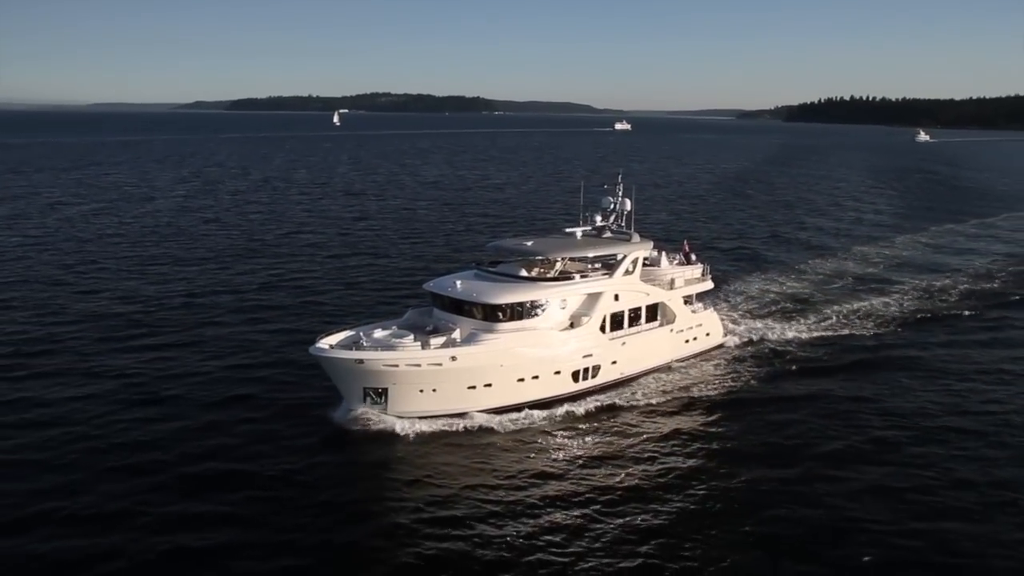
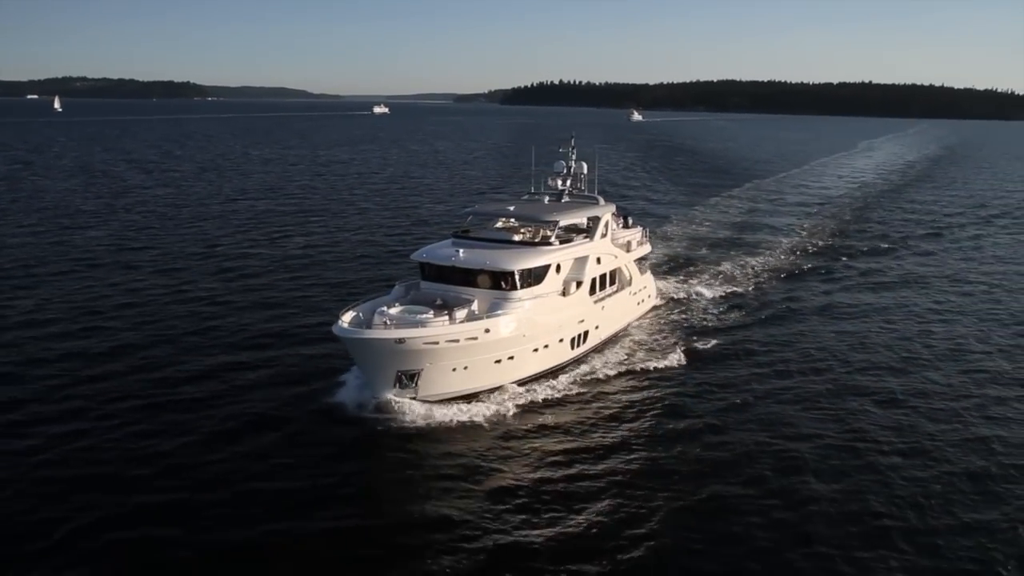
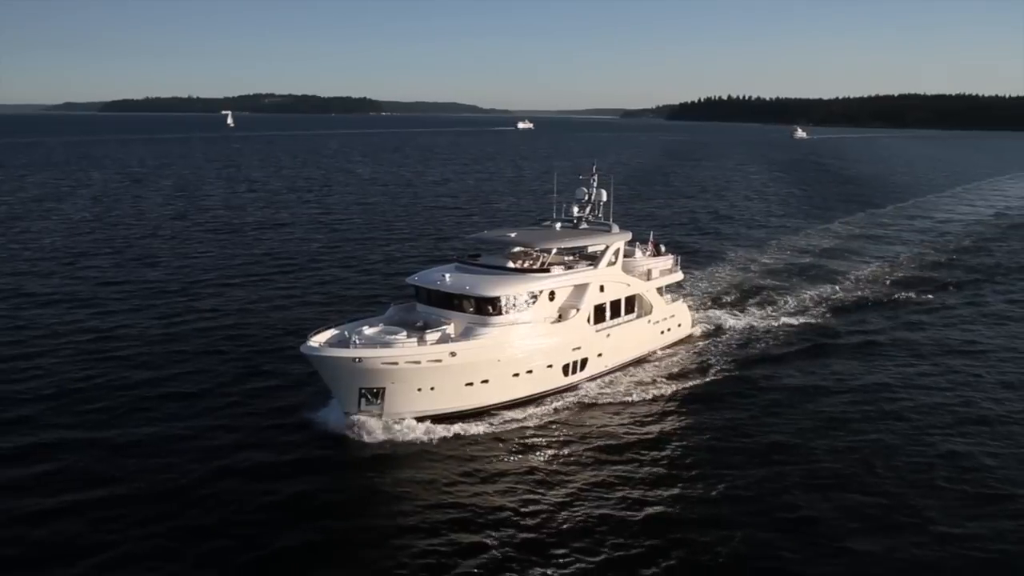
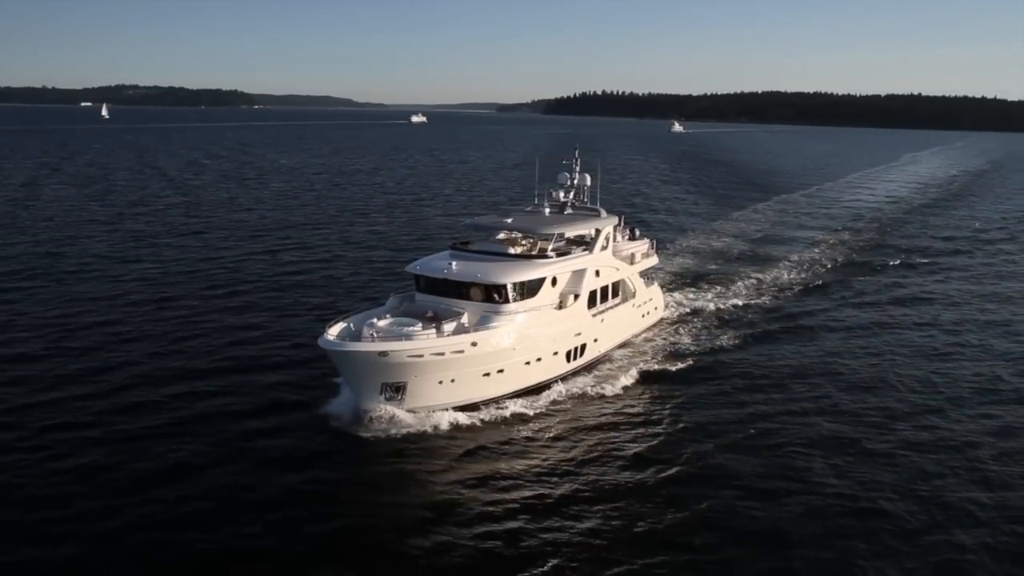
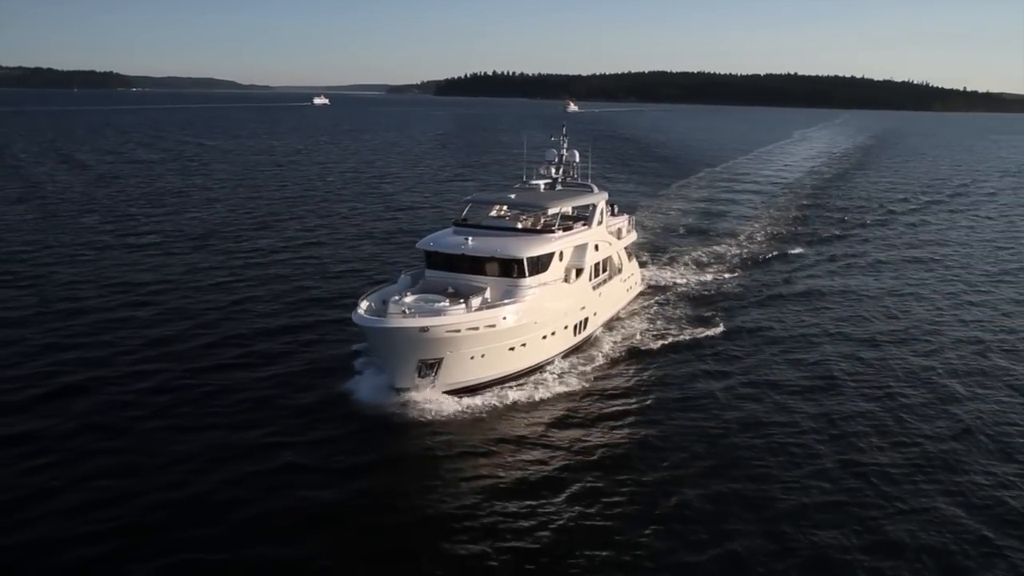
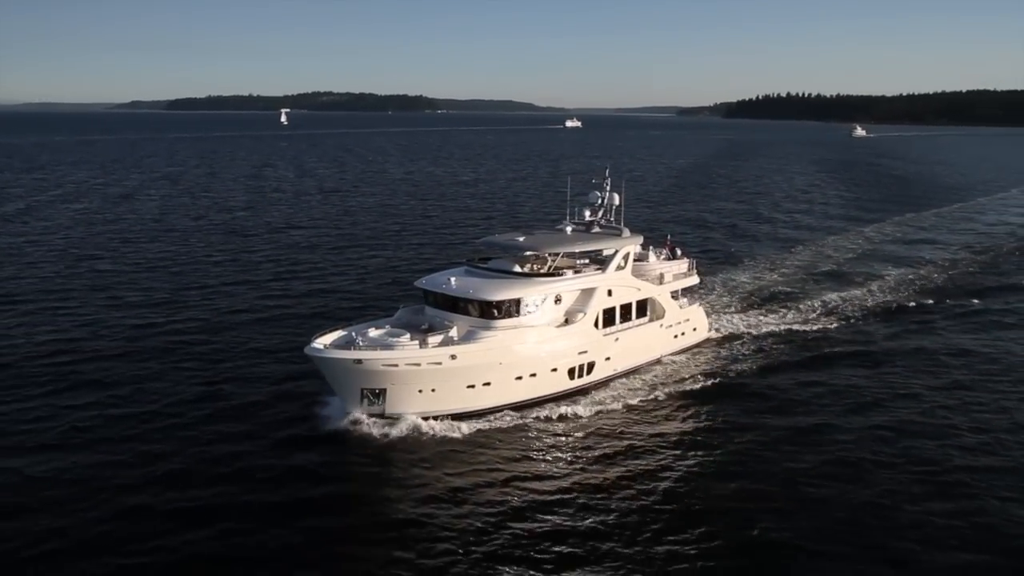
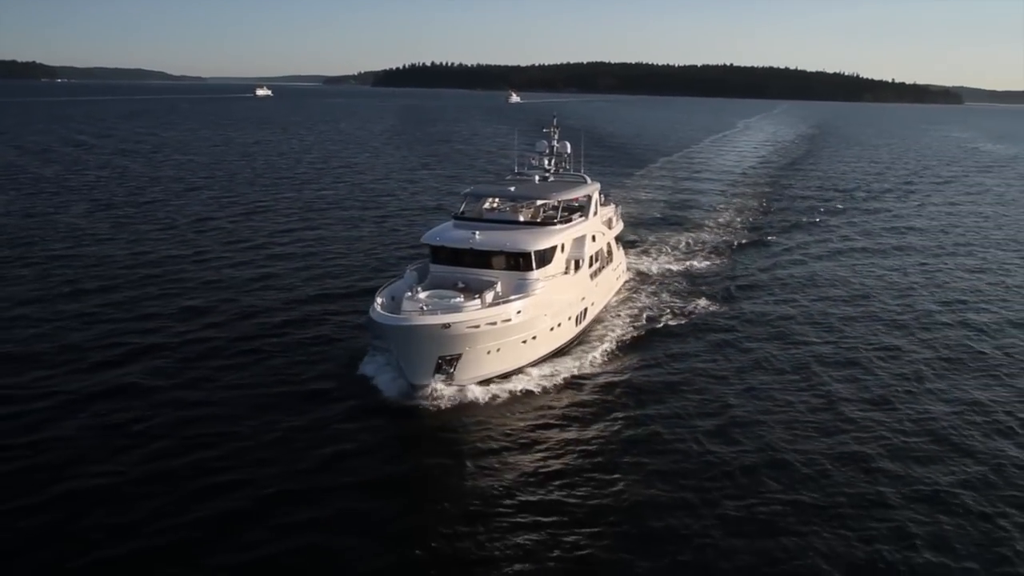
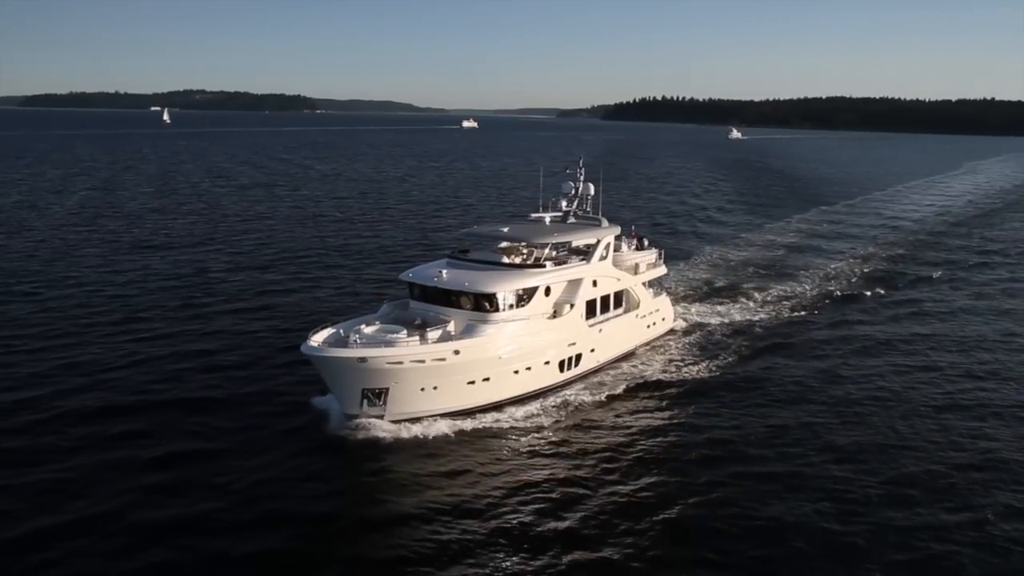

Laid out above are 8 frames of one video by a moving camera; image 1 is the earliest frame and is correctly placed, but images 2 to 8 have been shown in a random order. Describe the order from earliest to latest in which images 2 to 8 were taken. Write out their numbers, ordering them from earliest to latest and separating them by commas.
6, 3, 8, 4, 2, 5, 7
